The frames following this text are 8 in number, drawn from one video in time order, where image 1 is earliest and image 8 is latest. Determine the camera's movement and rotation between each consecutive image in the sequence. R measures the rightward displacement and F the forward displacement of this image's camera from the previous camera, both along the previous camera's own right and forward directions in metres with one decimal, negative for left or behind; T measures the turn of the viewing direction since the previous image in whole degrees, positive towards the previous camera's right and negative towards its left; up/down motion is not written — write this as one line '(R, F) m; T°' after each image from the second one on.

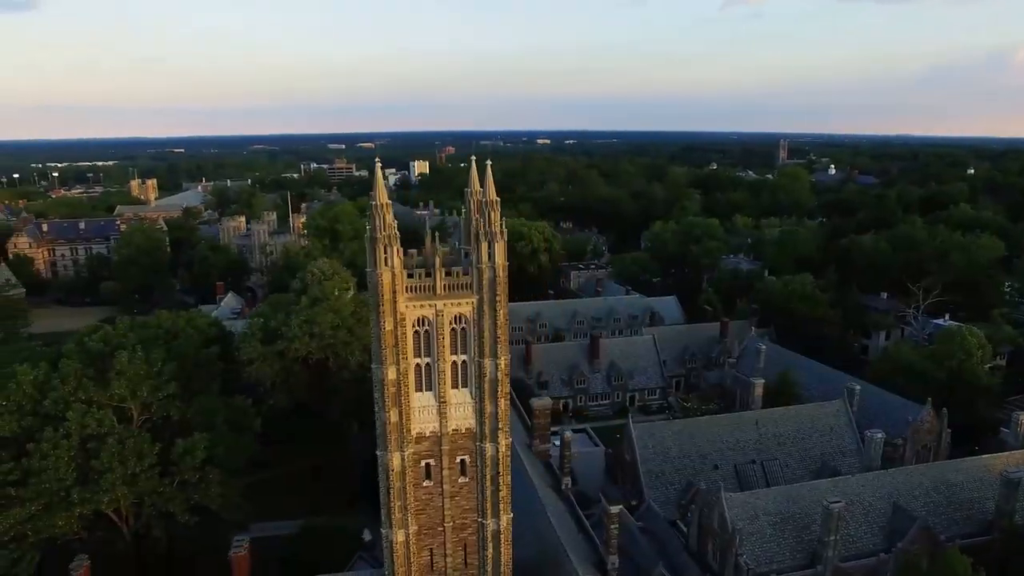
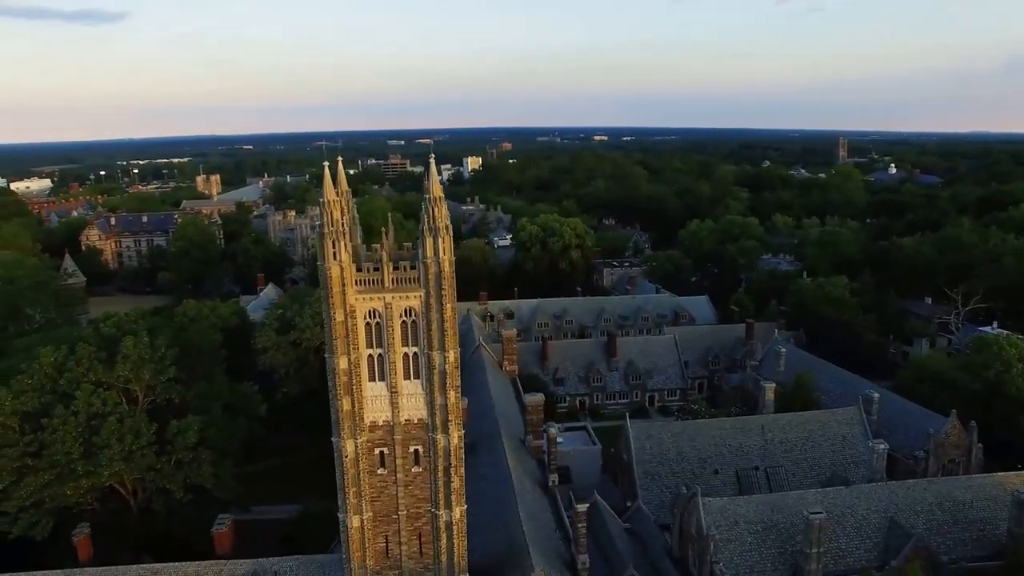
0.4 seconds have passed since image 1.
(+3.1, +0.2) m; -5°
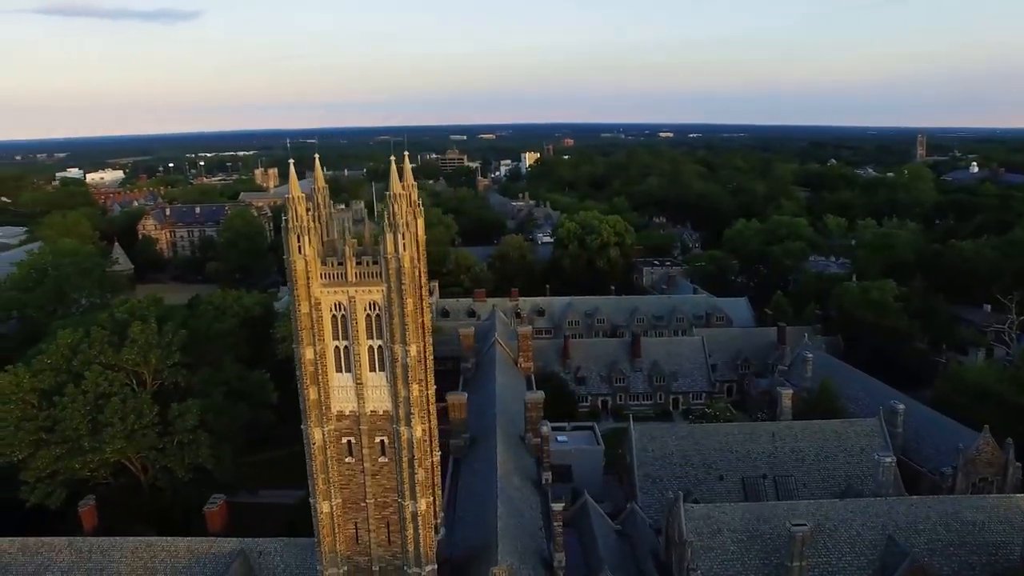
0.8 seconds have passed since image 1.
(+3.0, +0.2) m; -5°
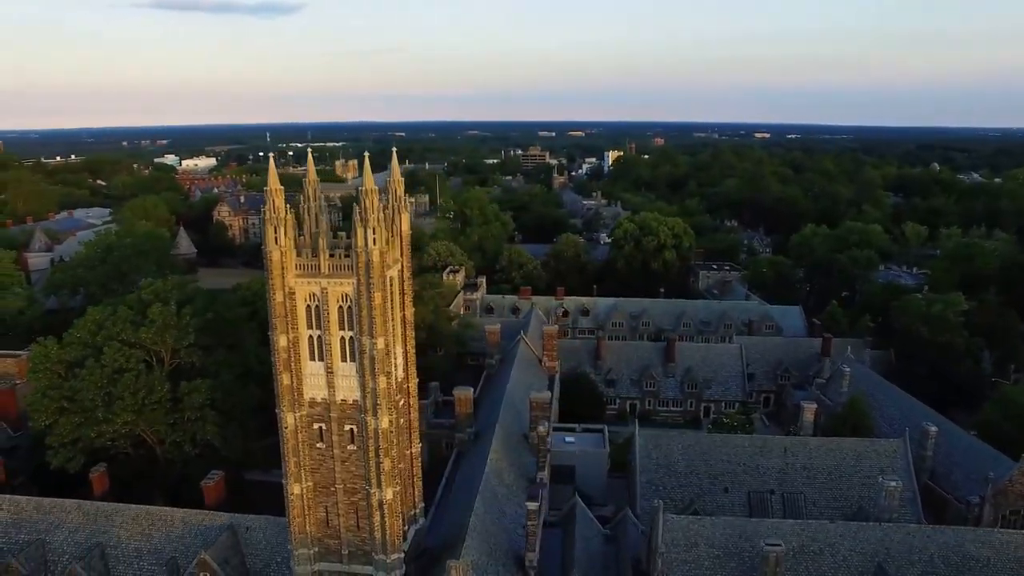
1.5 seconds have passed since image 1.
(+3.6, +0.1) m; -7°
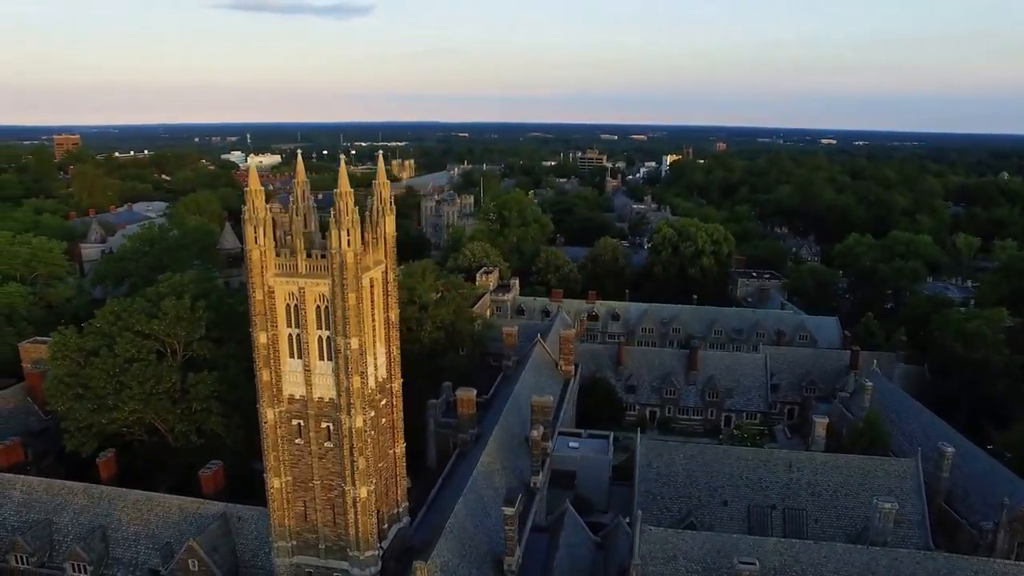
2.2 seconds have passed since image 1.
(+2.8, 0.0) m; -5°
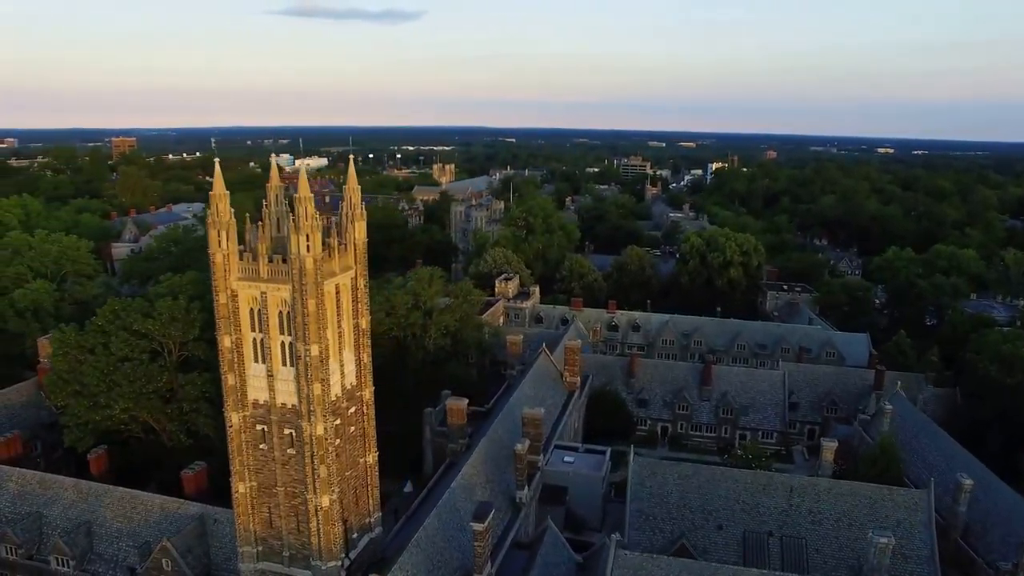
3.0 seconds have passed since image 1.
(+2.6, +0.8) m; -4°
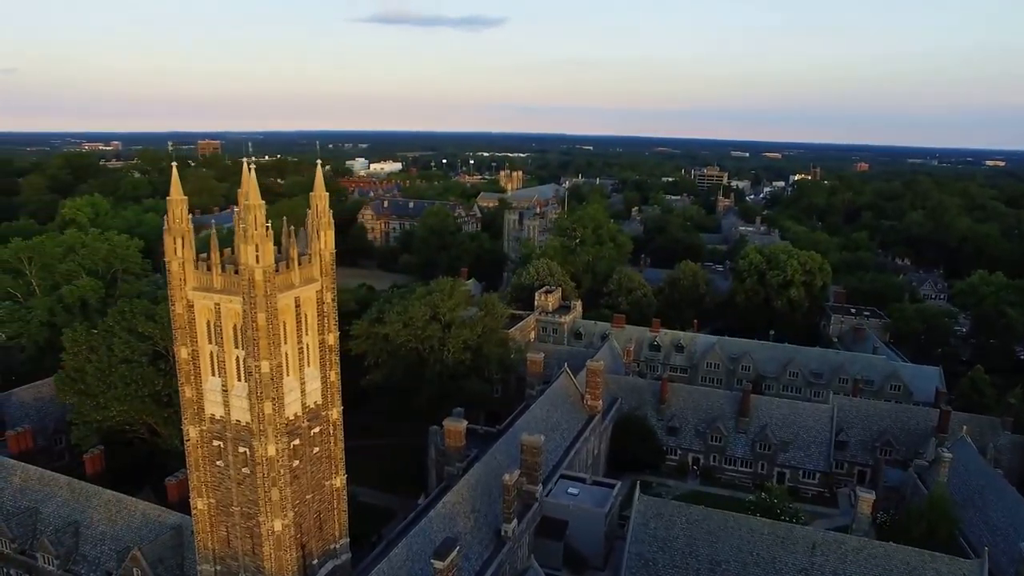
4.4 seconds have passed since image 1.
(+3.3, +2.1) m; -6°
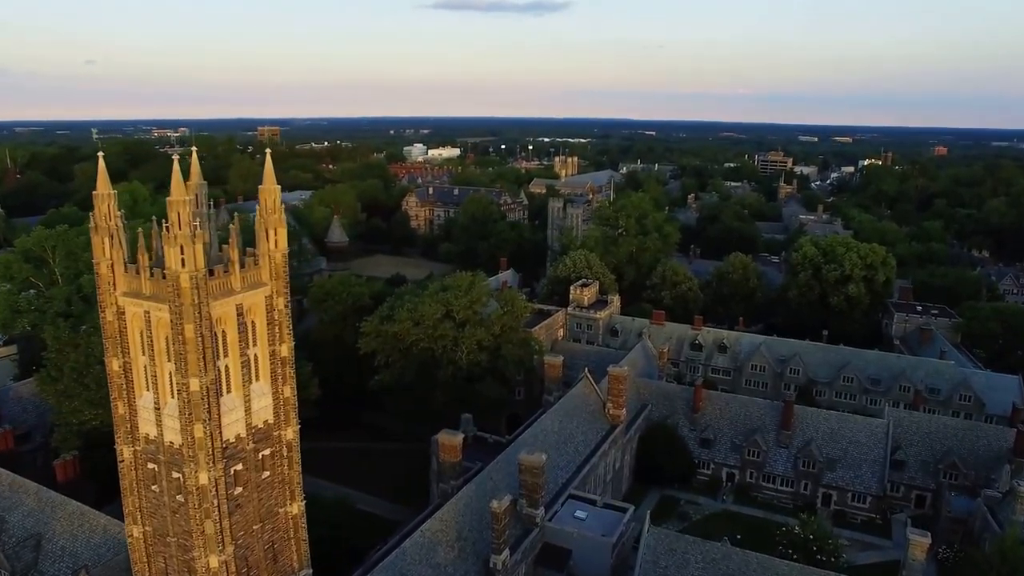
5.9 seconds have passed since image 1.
(+2.6, +3.4) m; -5°
